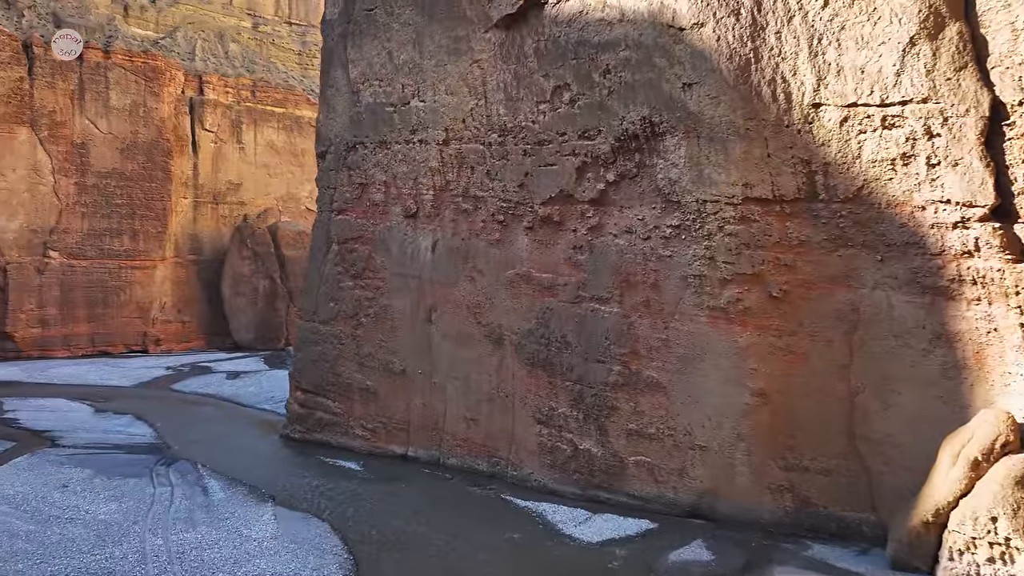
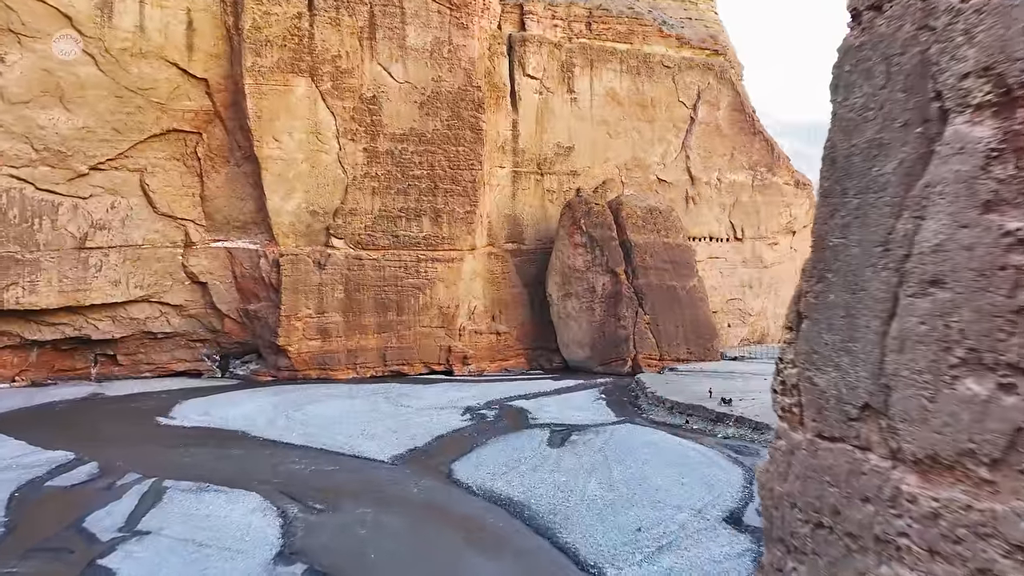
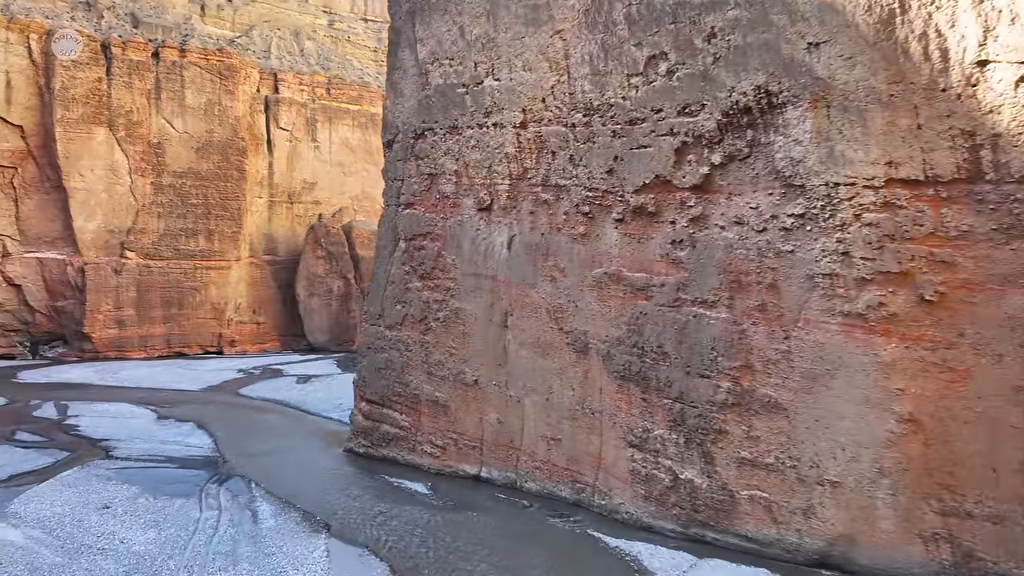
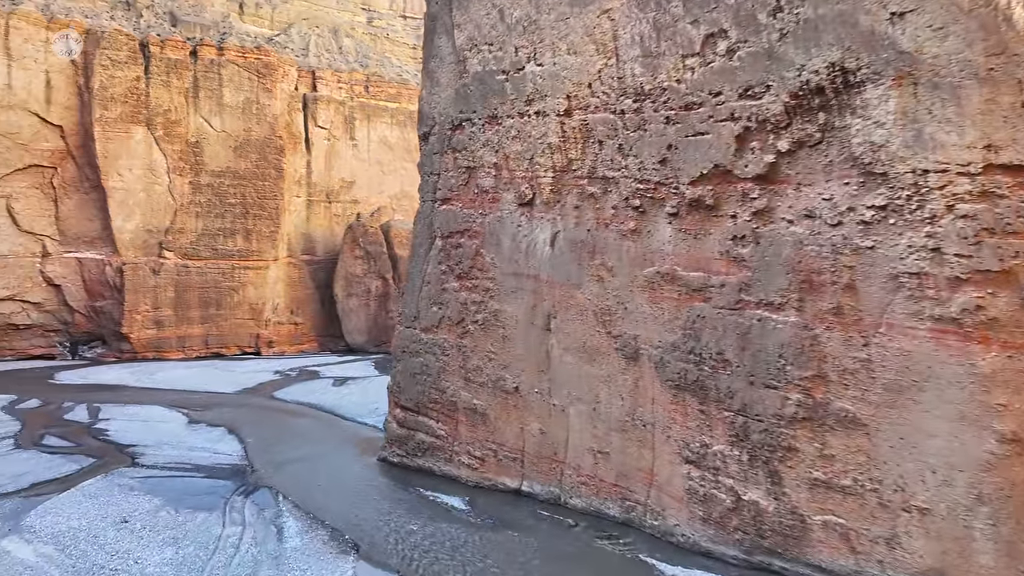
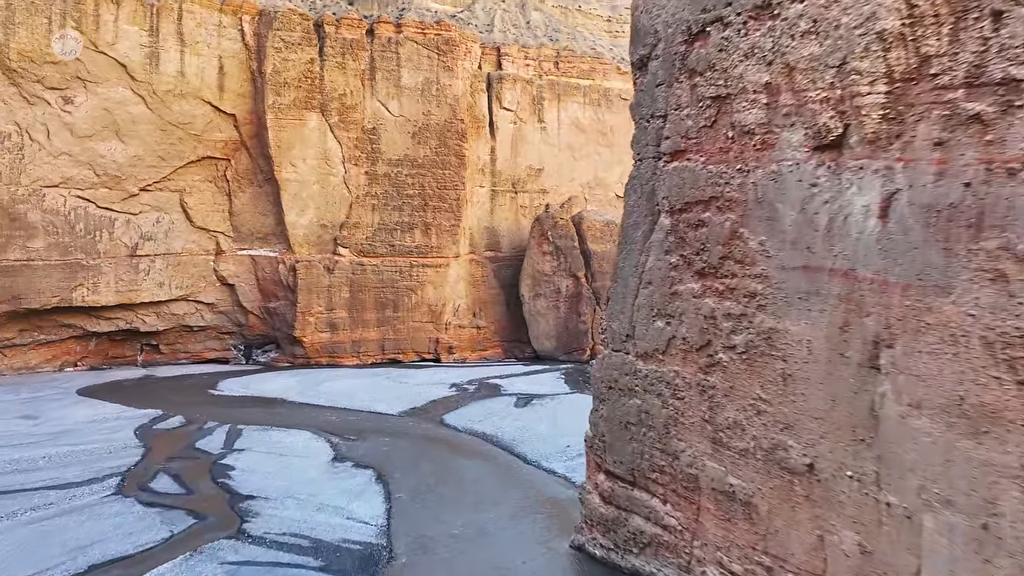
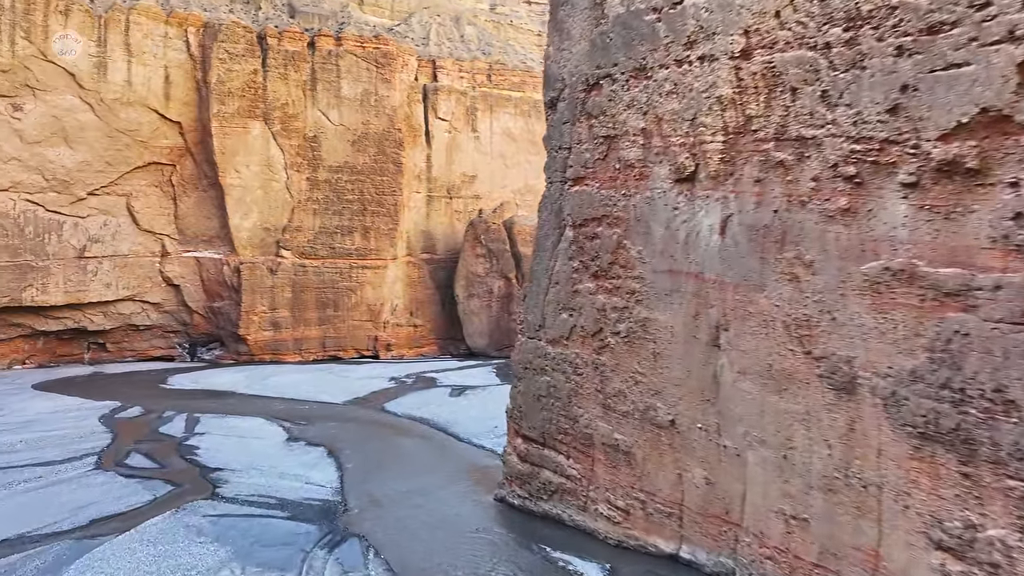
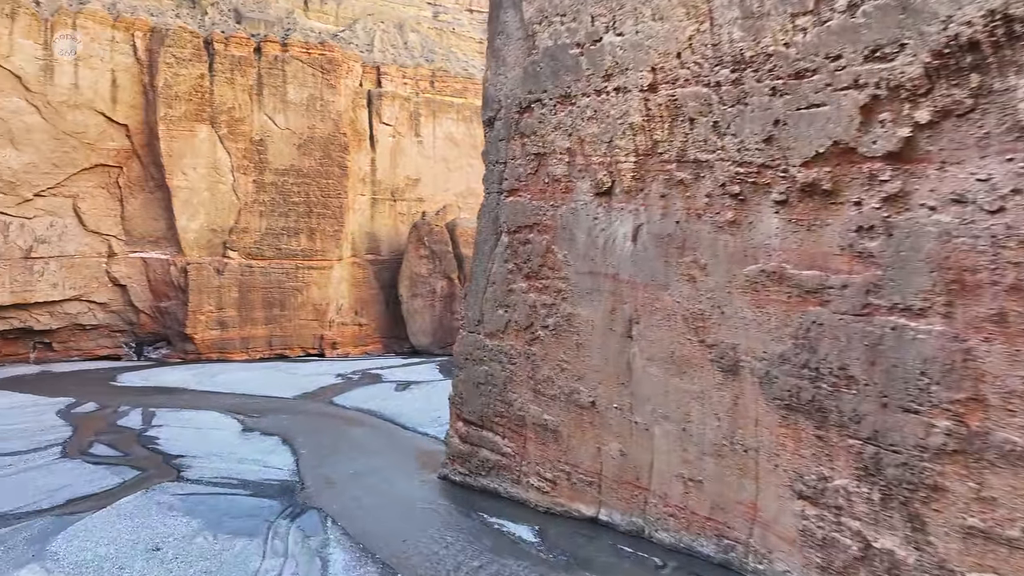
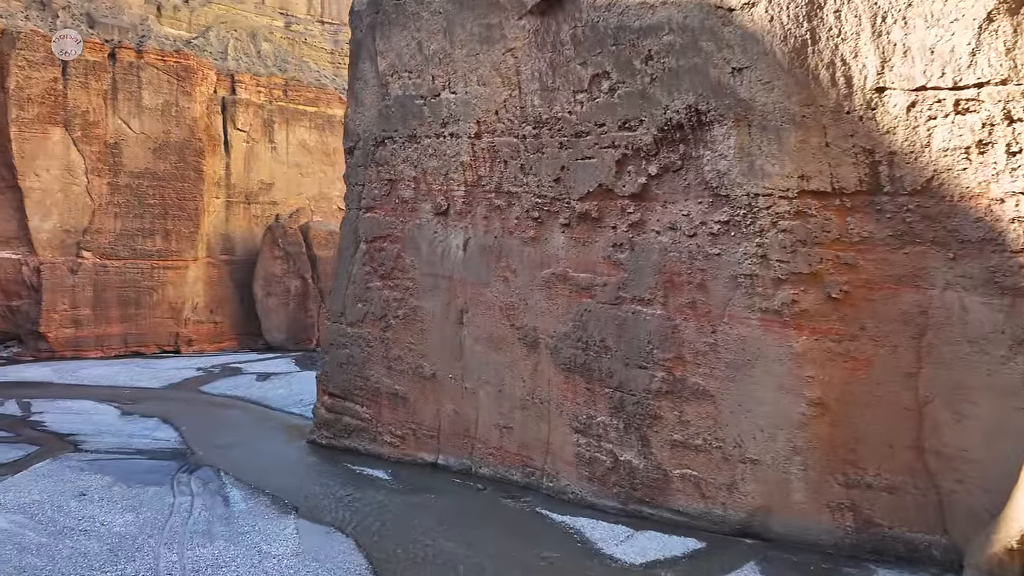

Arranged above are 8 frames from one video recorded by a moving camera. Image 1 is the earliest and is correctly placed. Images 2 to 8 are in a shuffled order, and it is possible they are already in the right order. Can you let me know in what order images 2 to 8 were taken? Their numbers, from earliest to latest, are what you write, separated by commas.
8, 3, 4, 7, 6, 5, 2
